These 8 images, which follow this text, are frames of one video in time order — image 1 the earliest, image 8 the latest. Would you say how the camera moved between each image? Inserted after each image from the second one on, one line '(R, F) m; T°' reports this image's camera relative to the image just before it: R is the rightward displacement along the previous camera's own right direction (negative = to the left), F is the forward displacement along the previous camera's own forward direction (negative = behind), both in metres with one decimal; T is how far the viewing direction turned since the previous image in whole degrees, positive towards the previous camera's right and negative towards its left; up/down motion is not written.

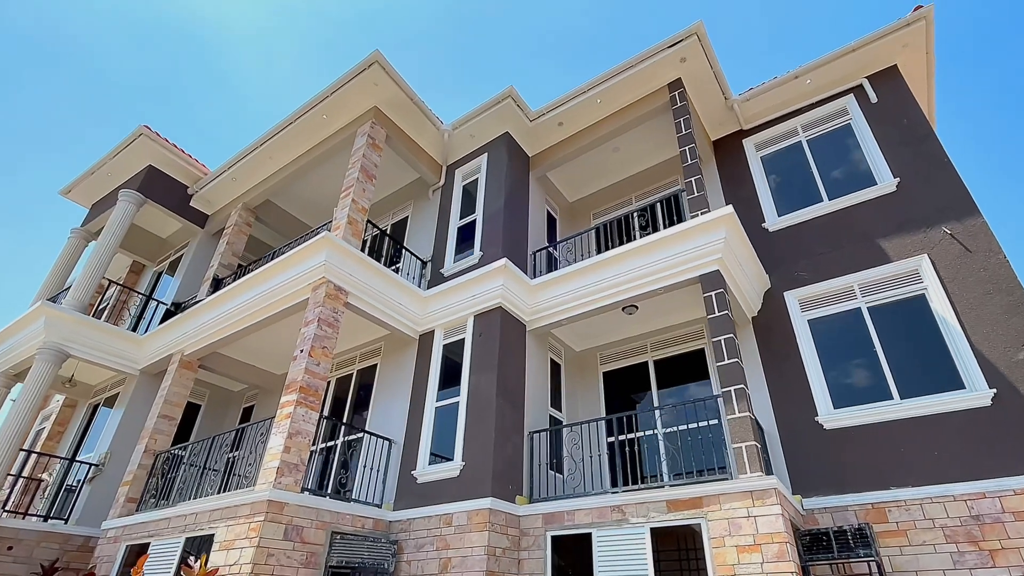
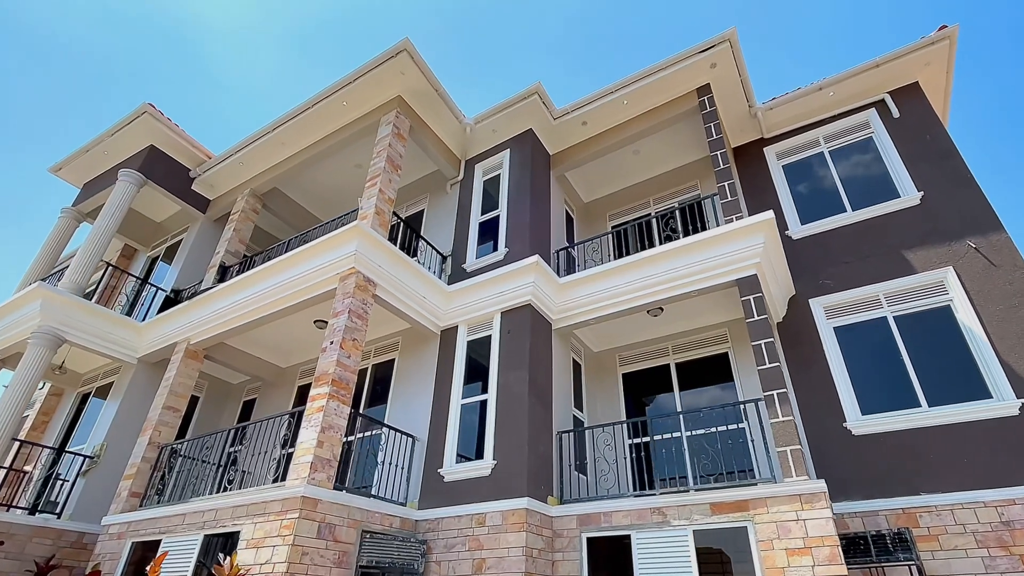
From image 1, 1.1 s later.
(-0.8, +0.1) m; +3°
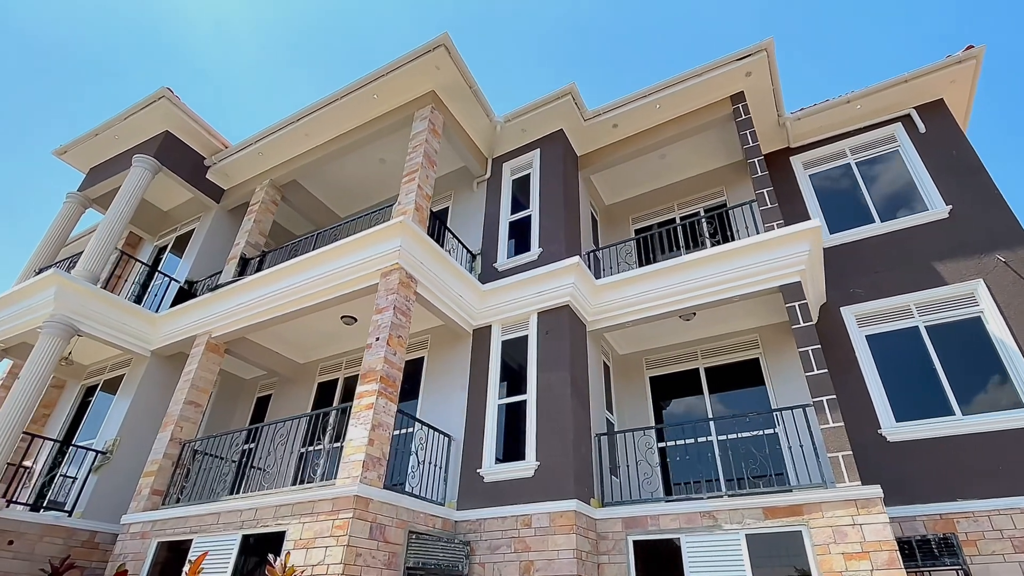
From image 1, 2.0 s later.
(-0.8, +0.1) m; +2°
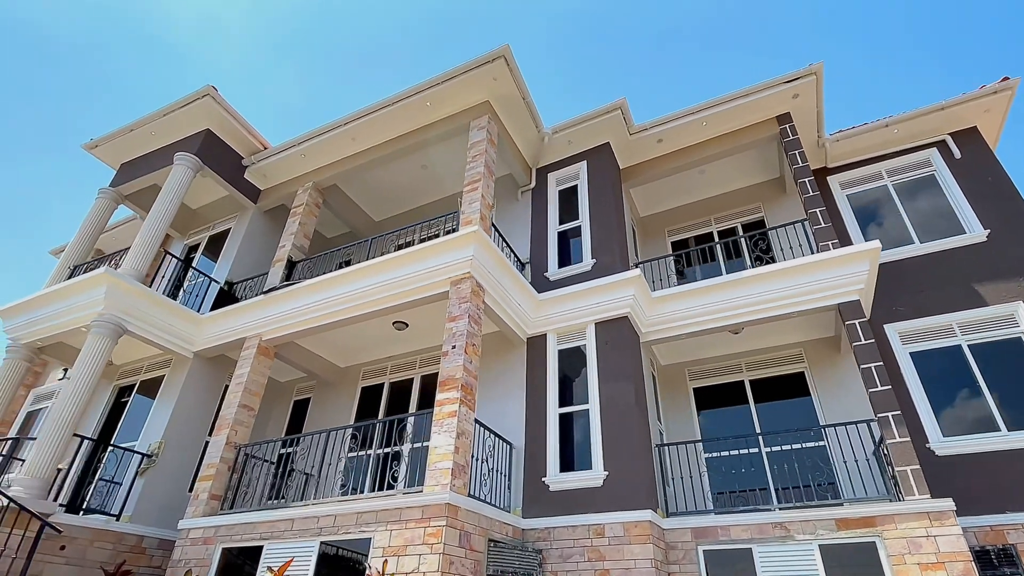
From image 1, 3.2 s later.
(-1.1, -0.1) m; +2°
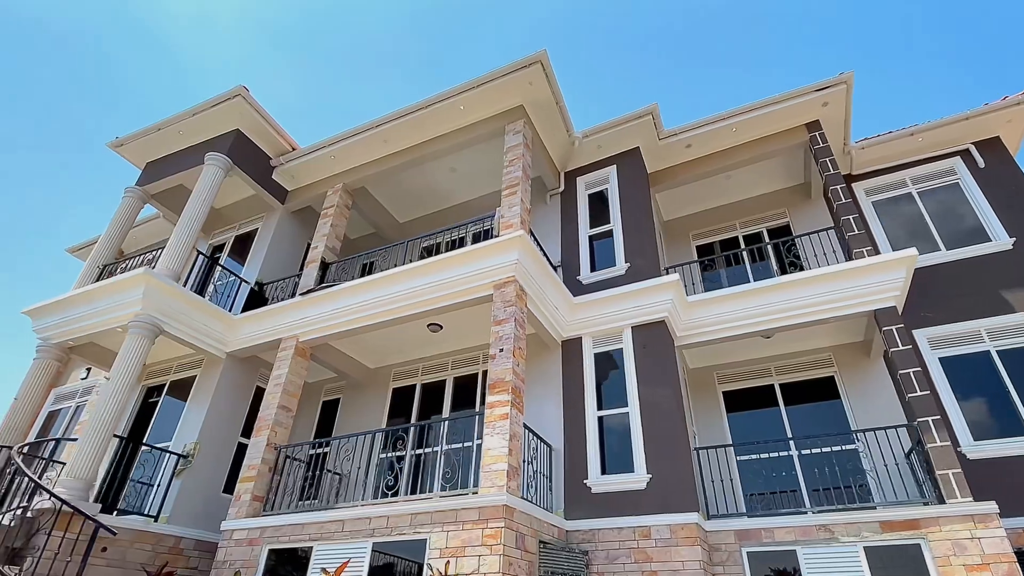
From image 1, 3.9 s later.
(-0.6, -0.1) m; +1°
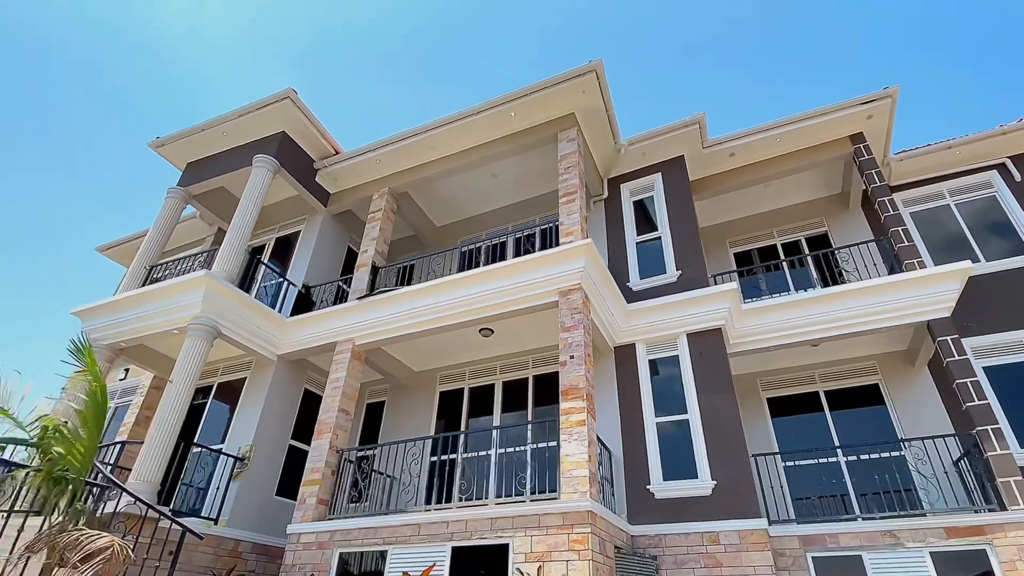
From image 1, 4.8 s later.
(-1.0, -0.1) m; +1°
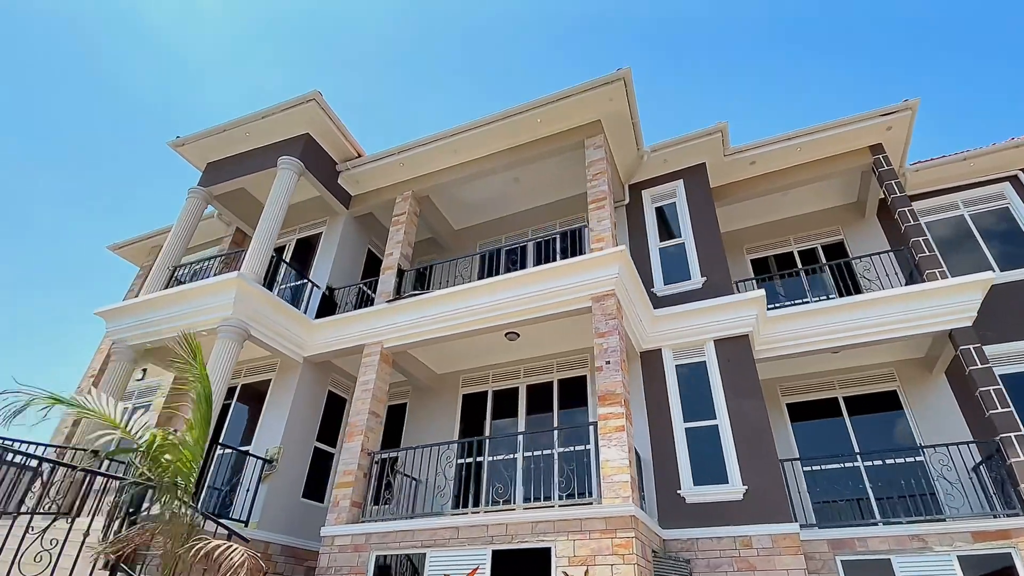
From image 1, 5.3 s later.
(-0.6, -0.1) m; +1°
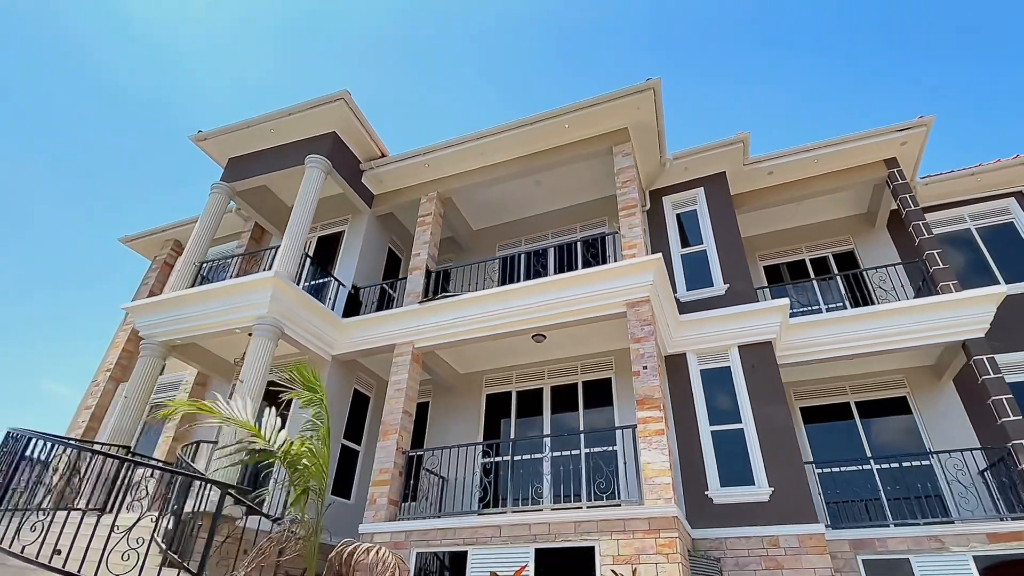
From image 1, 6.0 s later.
(-0.7, -0.1) m; +2°
